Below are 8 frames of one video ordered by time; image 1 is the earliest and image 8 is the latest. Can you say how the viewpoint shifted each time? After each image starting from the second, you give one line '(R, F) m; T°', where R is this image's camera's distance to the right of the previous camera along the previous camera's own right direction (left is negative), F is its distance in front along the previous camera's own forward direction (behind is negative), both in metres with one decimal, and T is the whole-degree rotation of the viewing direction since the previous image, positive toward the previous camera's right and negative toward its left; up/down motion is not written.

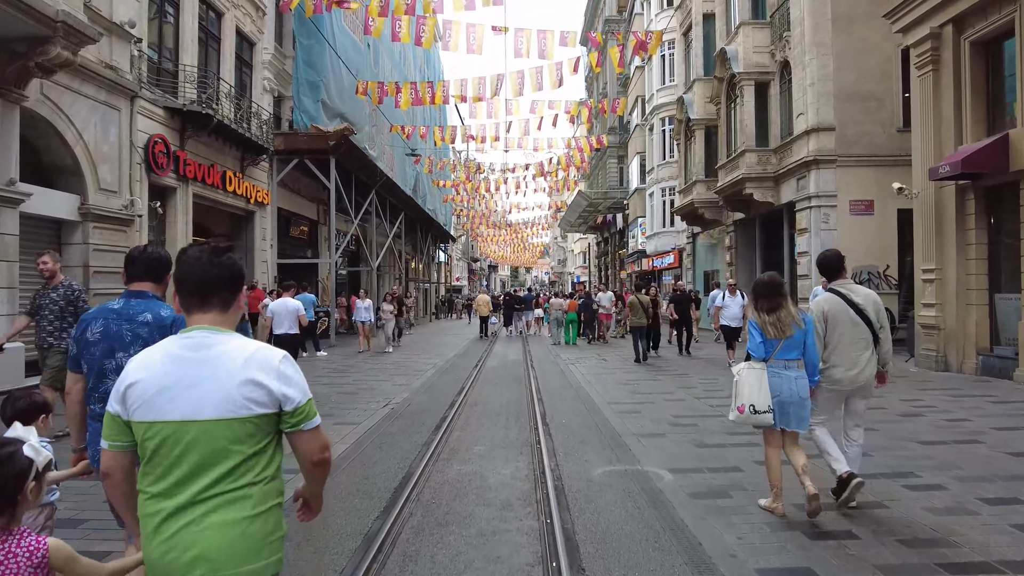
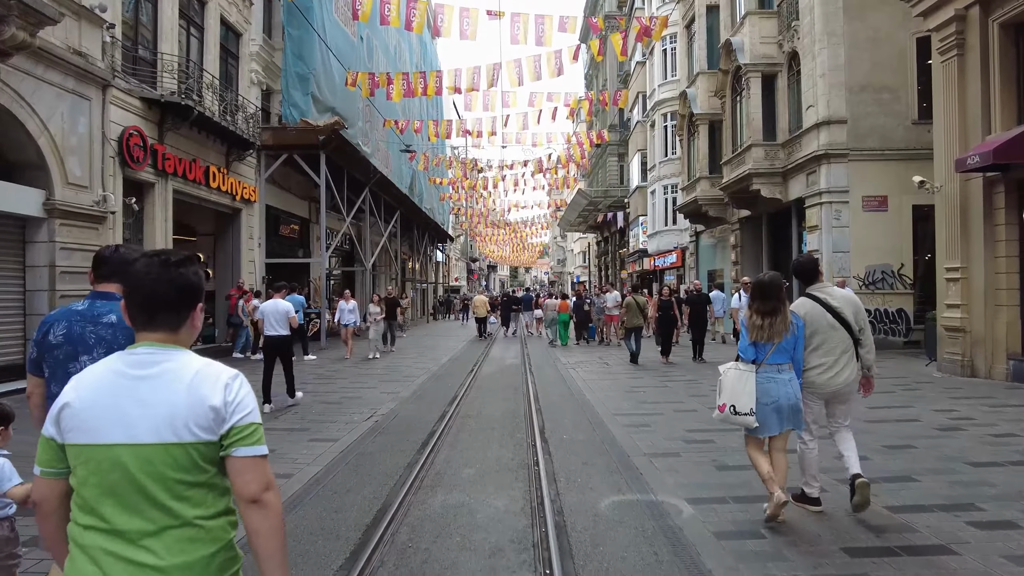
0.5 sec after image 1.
(0.0, +0.7) m; 0°
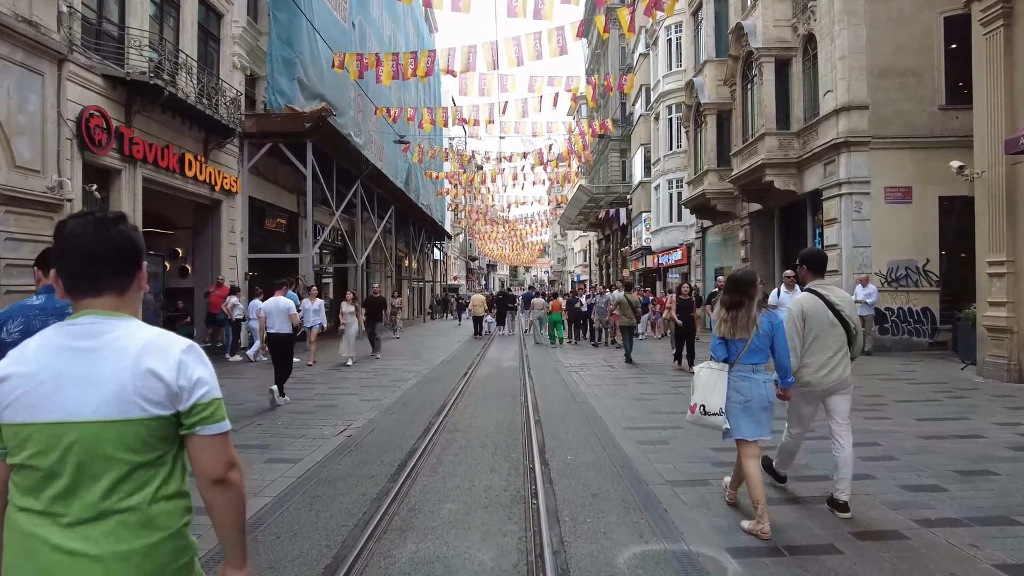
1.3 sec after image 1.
(0.0, +1.0) m; 0°
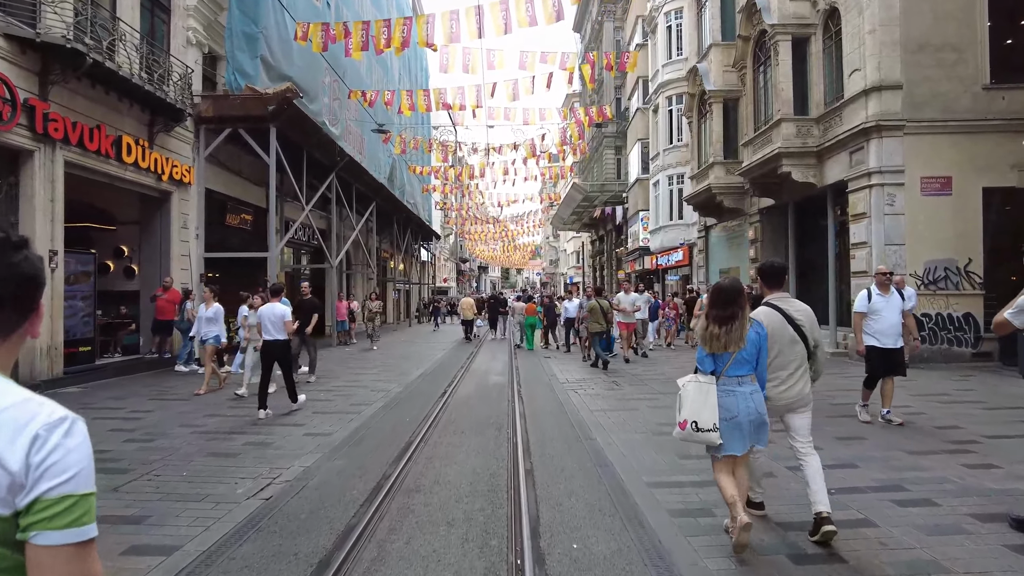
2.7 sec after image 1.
(+0.1, +1.8) m; +1°
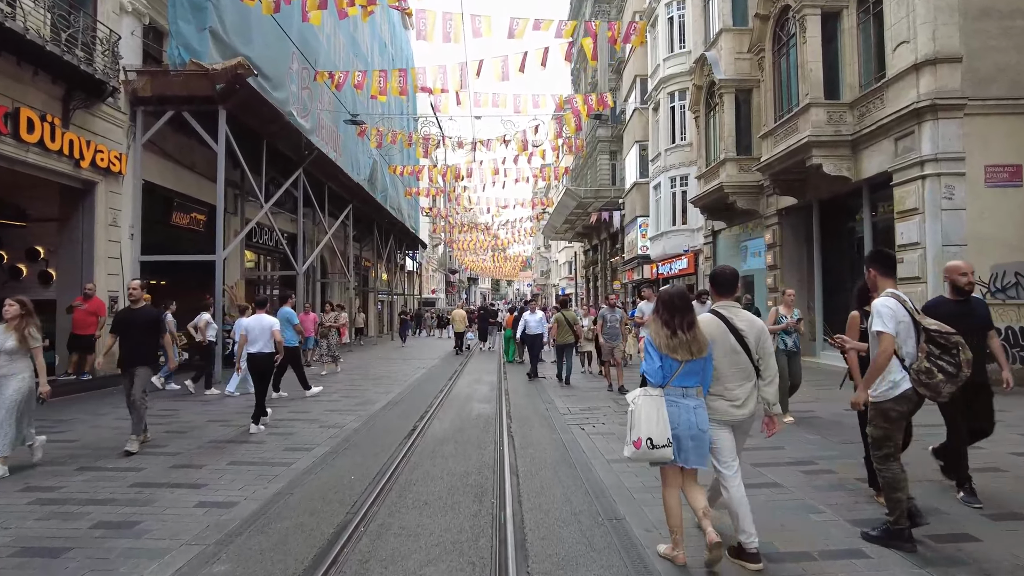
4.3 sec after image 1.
(0.0, +2.2) m; +1°
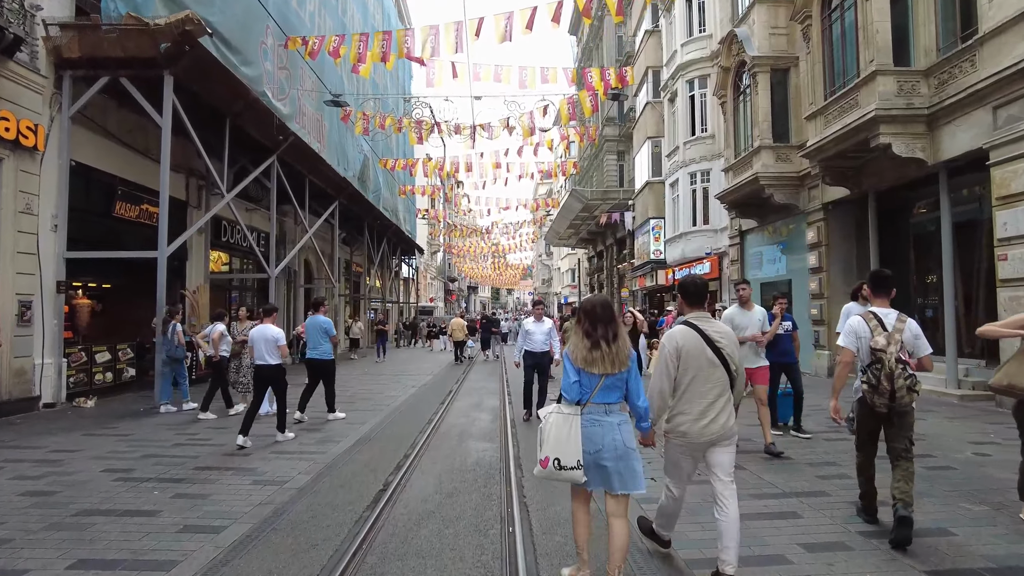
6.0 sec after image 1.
(-0.1, +2.3) m; 0°
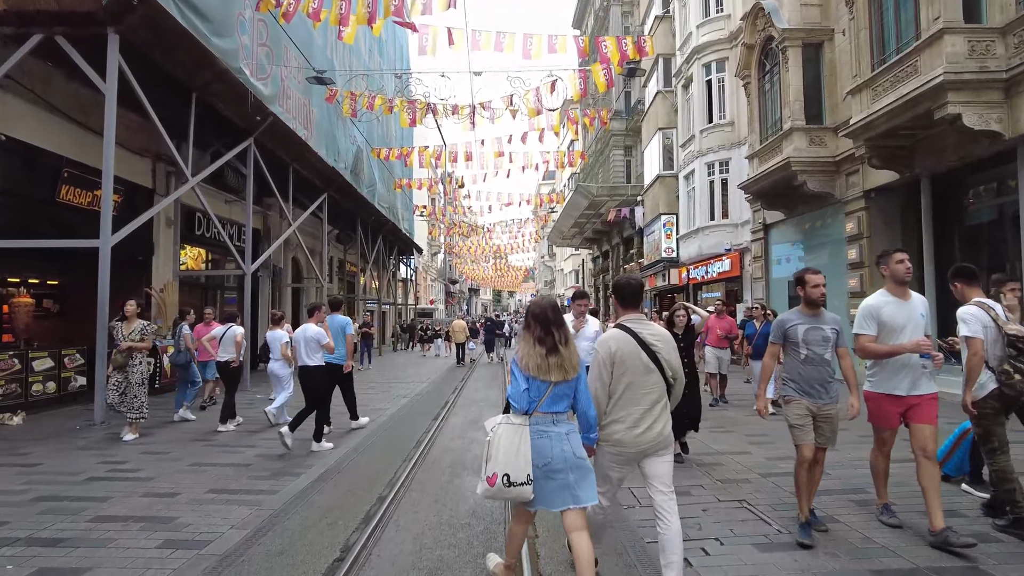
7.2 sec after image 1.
(-0.1, +1.6) m; 0°
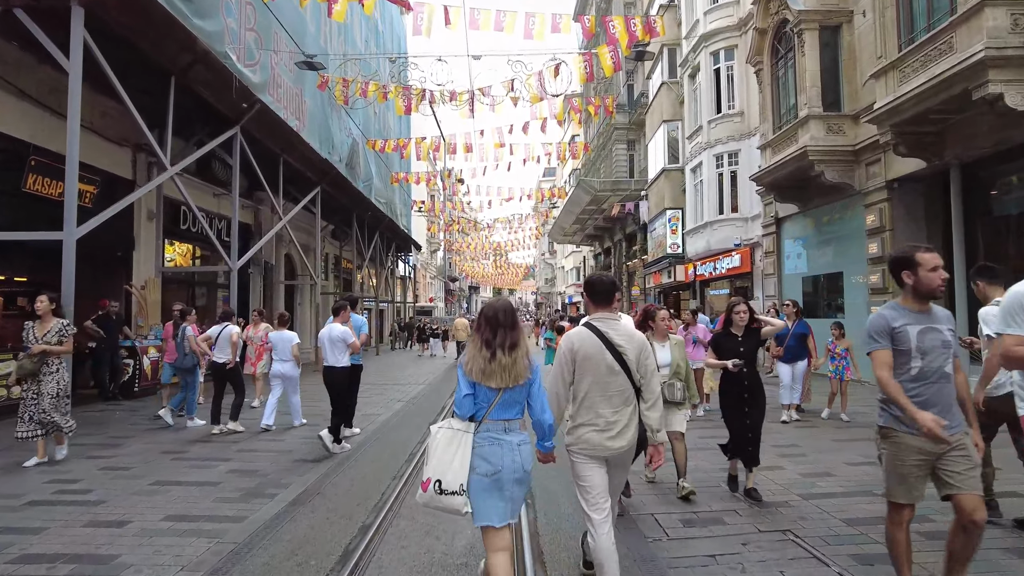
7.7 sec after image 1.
(0.0, +0.8) m; 0°
